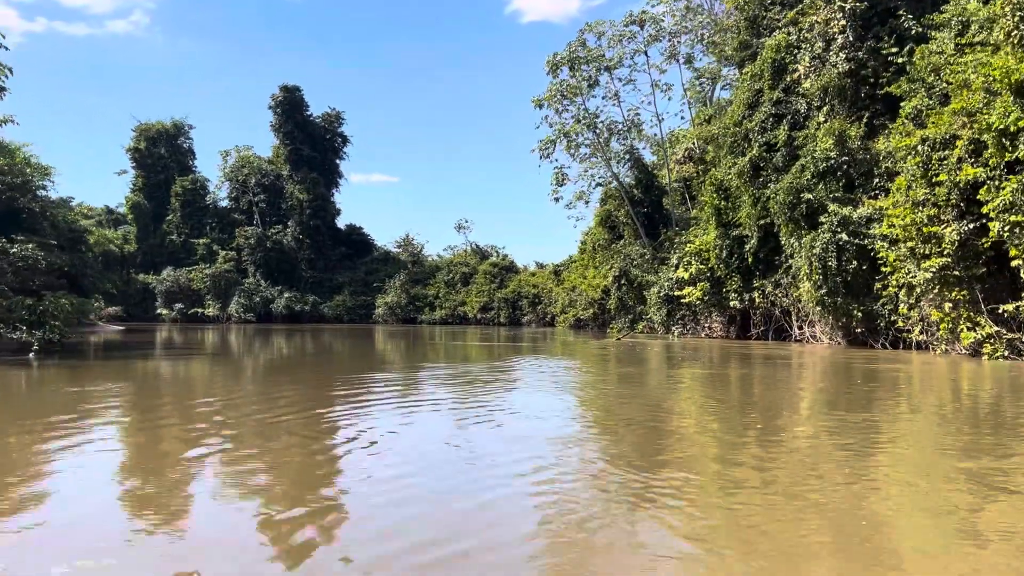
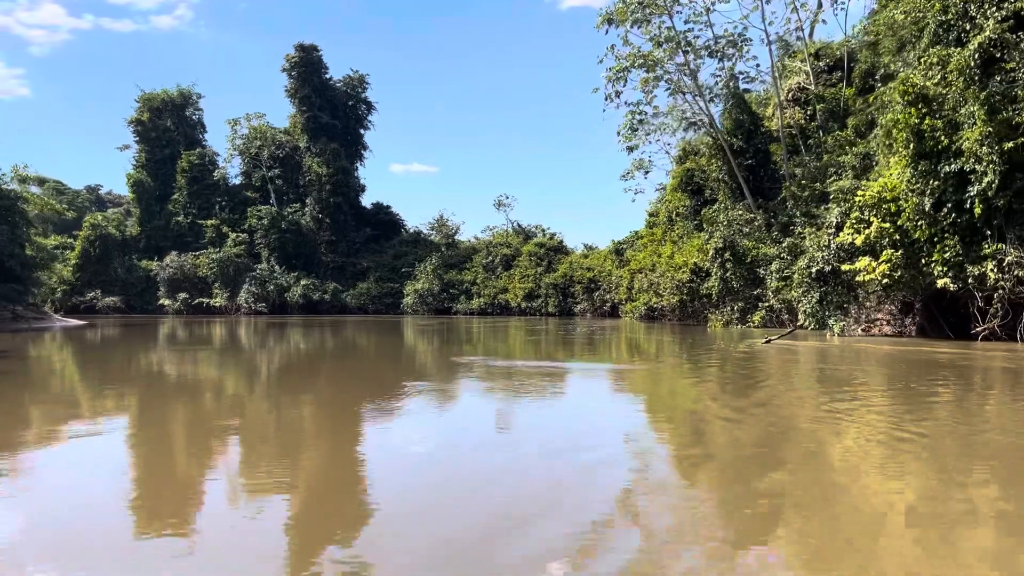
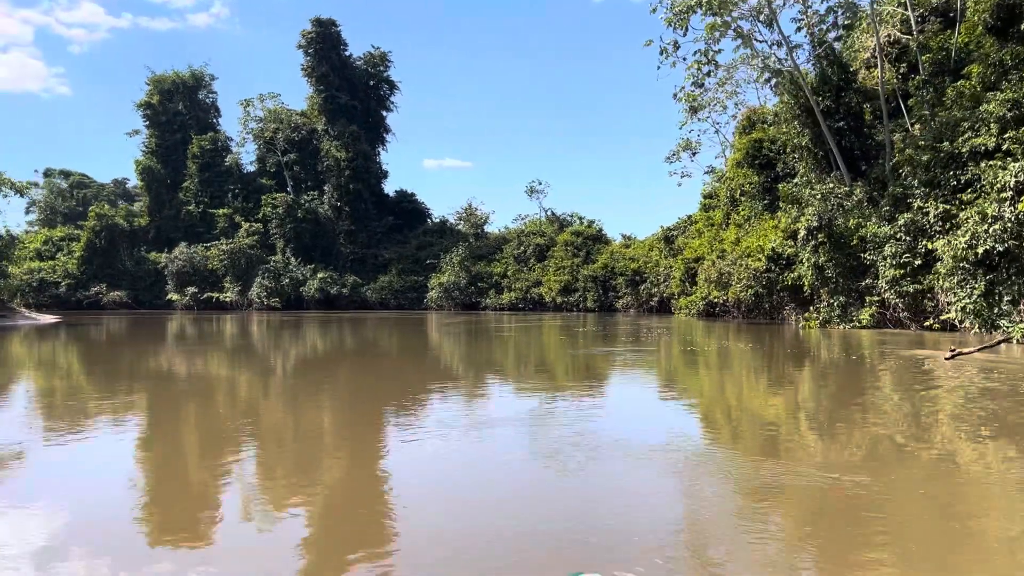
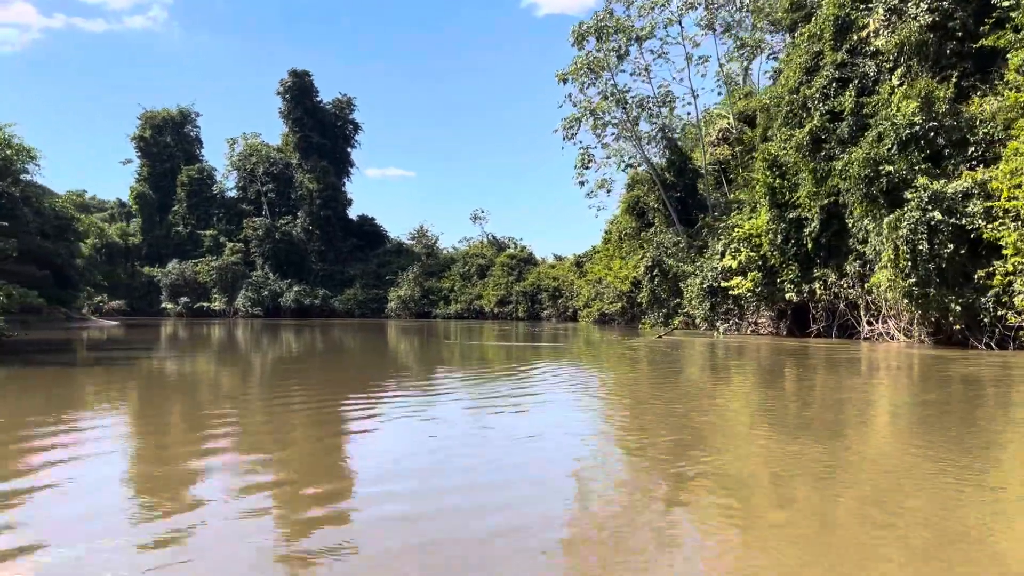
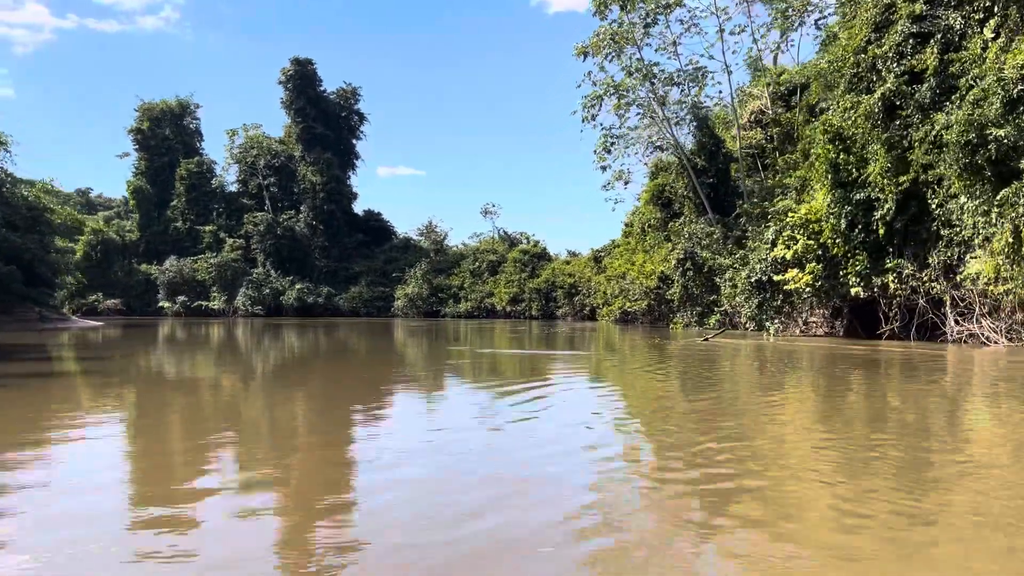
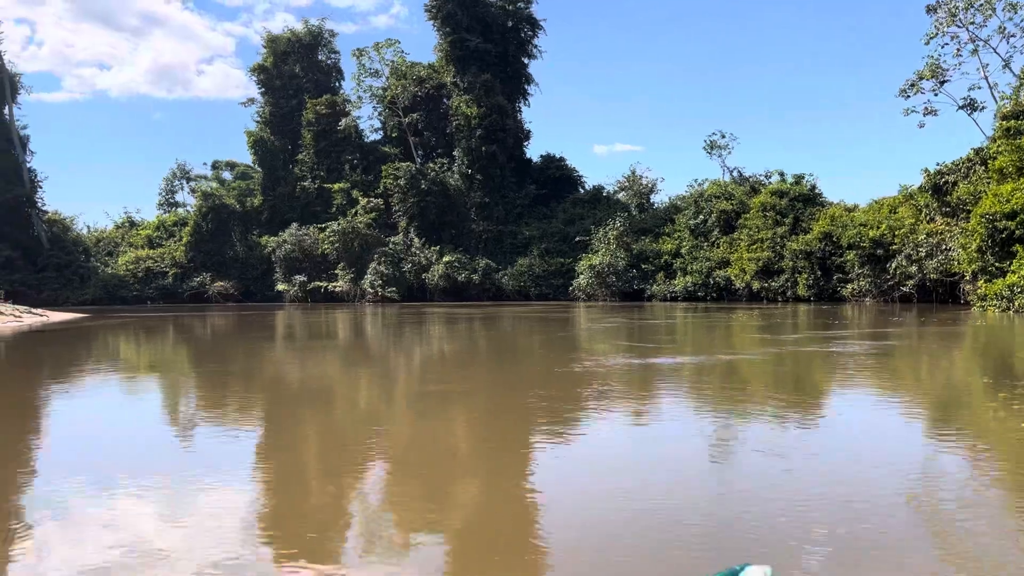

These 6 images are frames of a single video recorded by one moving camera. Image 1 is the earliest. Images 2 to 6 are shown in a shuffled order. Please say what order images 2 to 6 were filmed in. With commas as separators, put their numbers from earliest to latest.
4, 5, 2, 3, 6
